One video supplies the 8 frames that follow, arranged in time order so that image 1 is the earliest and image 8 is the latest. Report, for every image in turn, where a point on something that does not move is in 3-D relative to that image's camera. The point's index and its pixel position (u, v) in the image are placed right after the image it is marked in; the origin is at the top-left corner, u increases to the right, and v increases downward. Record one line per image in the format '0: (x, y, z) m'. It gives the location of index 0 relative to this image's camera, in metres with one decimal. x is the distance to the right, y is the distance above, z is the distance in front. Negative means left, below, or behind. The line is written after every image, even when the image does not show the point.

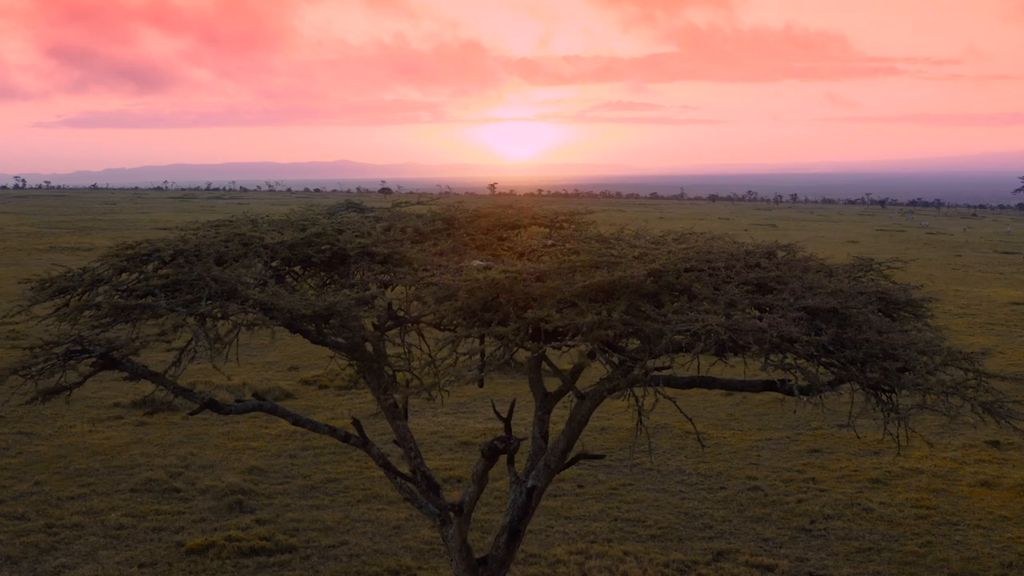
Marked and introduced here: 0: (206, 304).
0: (-2.8, -0.2, +7.5) m
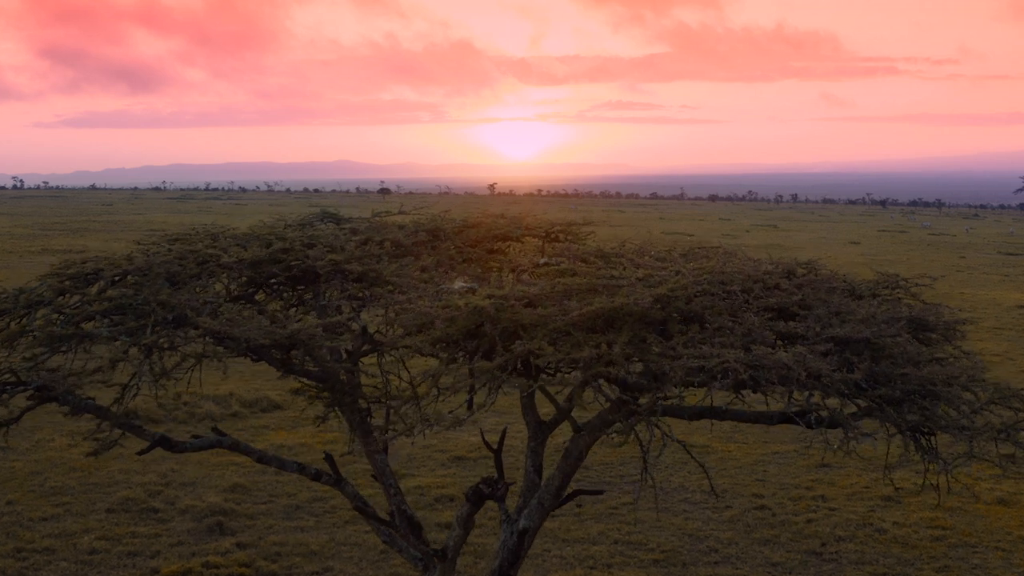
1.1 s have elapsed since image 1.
0: (-2.9, -0.4, +6.6) m
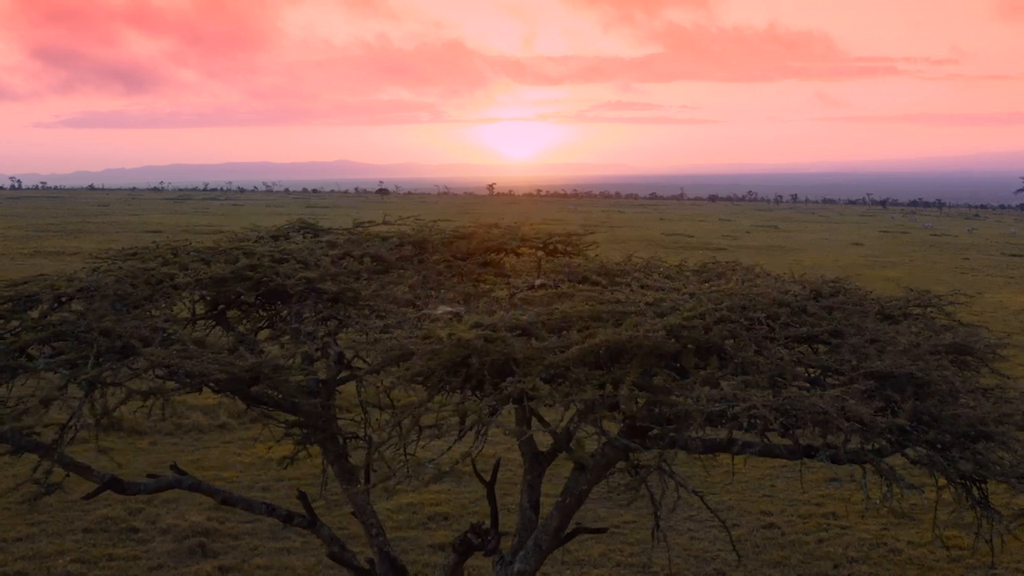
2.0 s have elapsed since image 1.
0: (-2.9, -0.5, +5.8) m
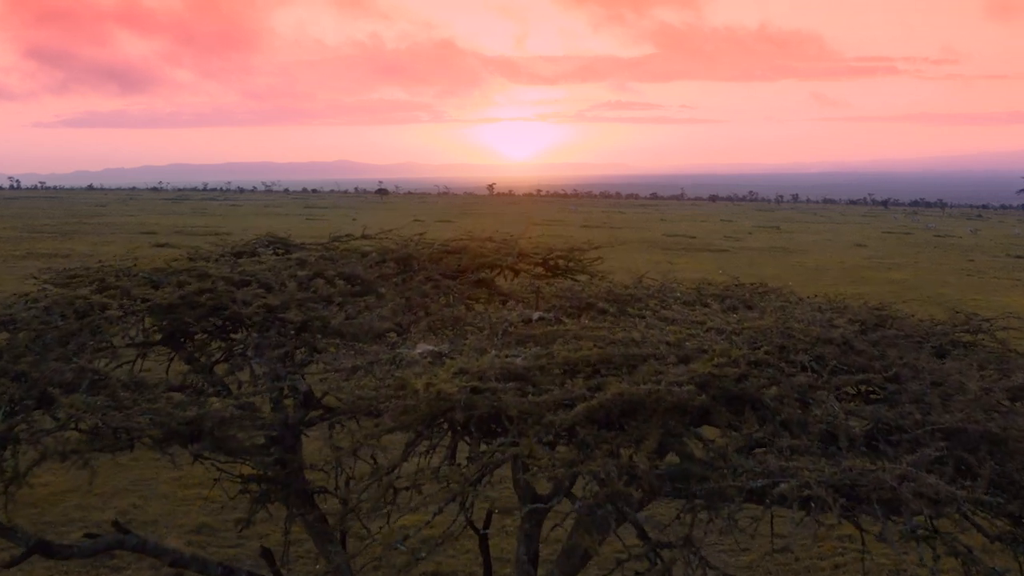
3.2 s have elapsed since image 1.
0: (-3.0, -0.8, +4.8) m
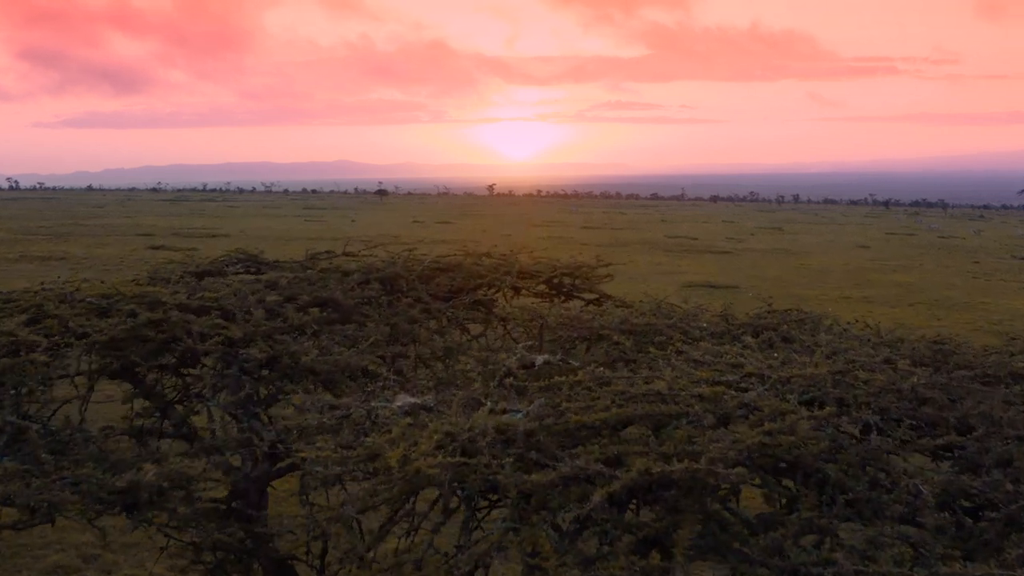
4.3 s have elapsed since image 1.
0: (-3.0, -1.0, +4.0) m
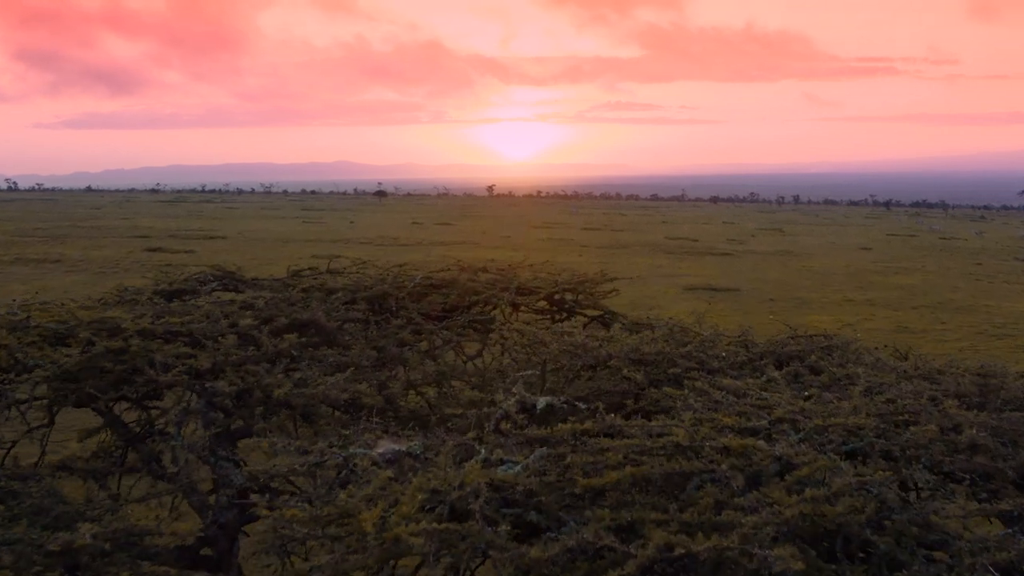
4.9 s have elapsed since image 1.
0: (-3.0, -1.1, +3.4) m
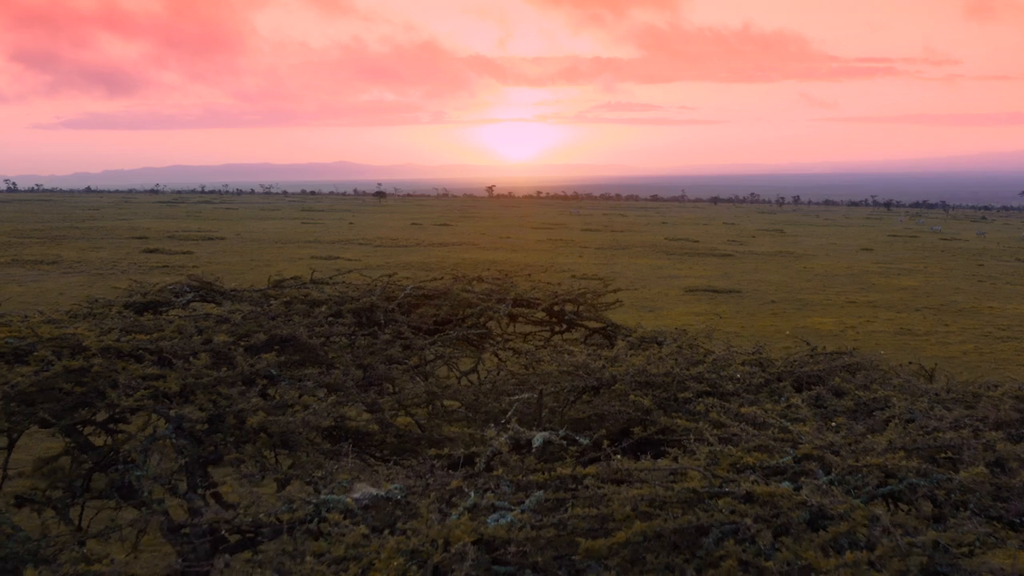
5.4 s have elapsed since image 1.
0: (-3.0, -1.2, +3.0) m
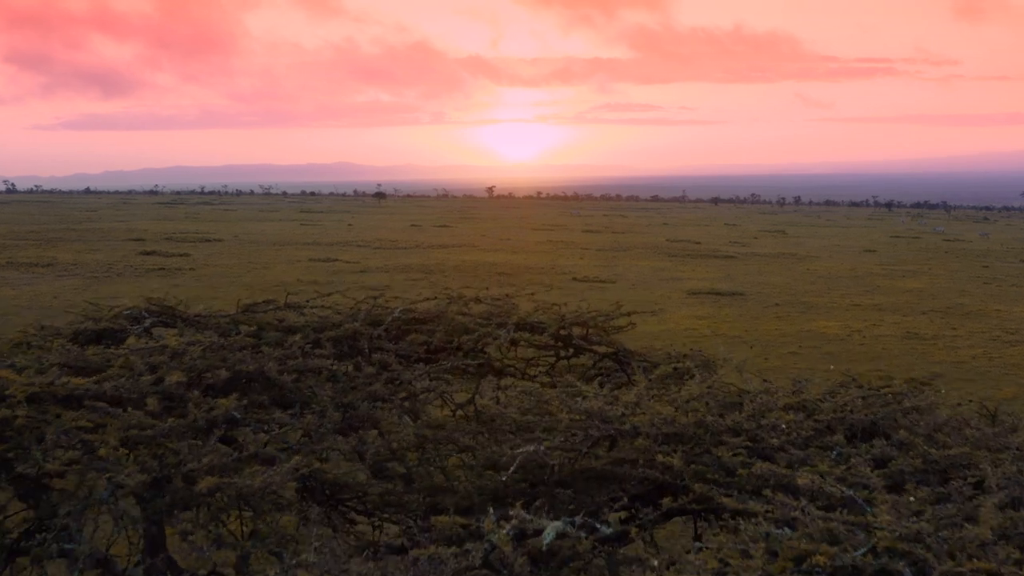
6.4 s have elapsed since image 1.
0: (-3.0, -1.4, +2.3) m
